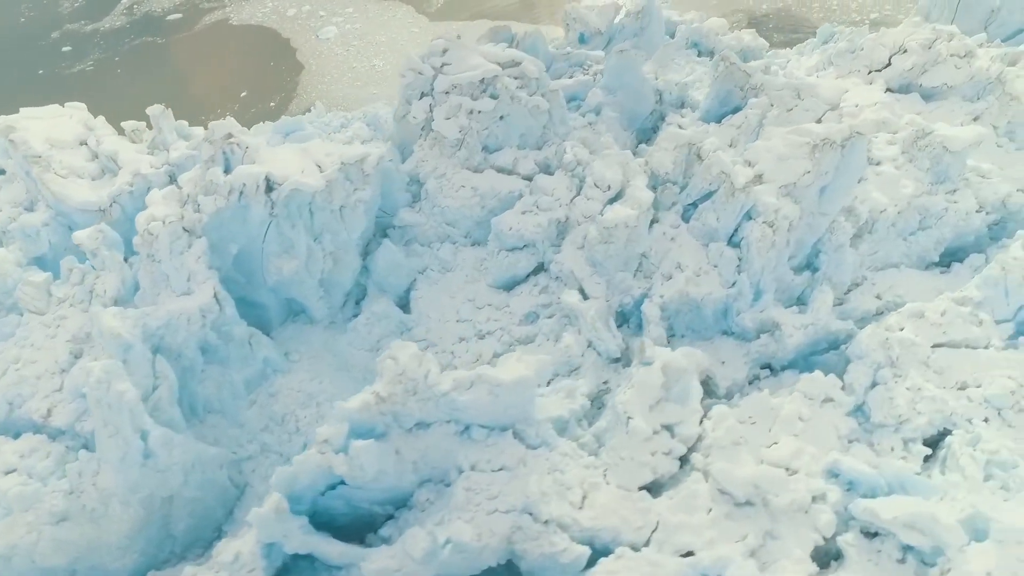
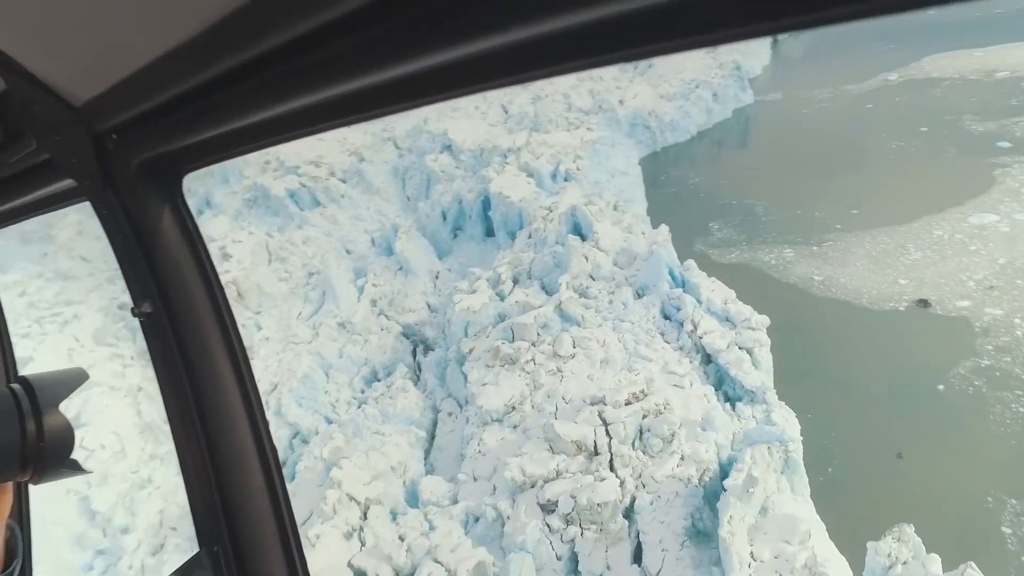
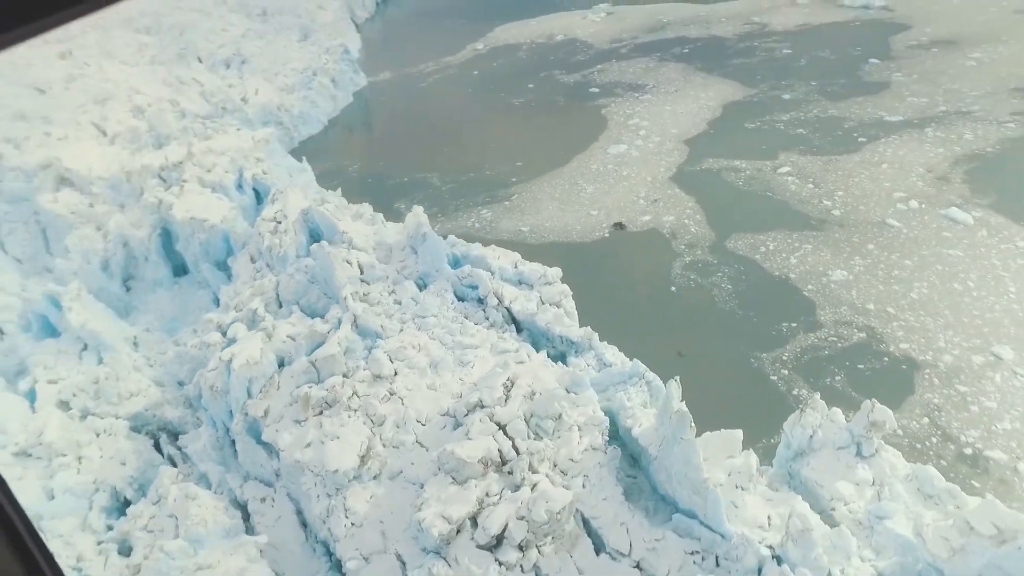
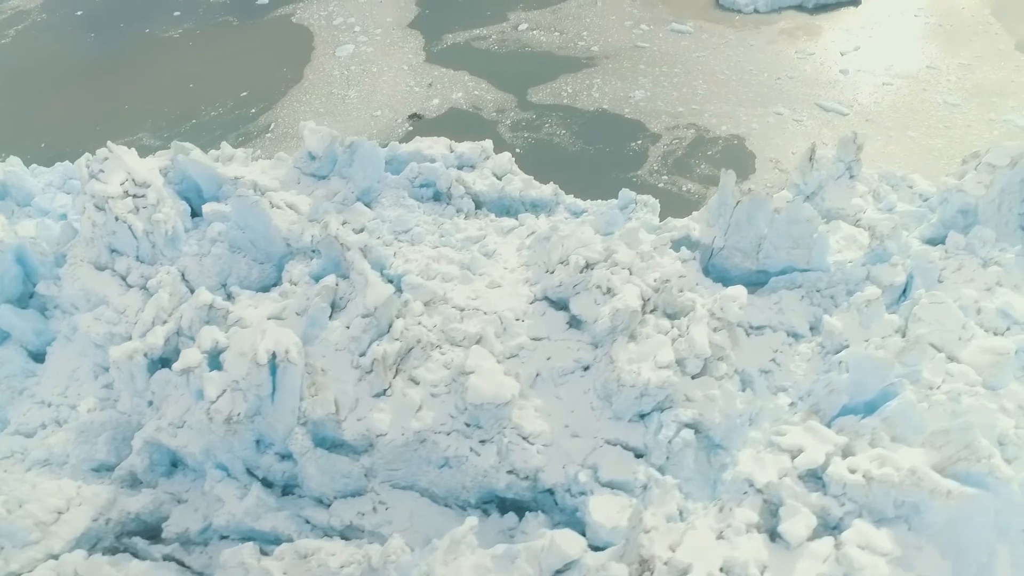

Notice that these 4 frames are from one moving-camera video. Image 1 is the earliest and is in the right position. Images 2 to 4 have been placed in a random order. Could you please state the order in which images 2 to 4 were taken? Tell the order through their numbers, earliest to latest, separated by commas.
4, 3, 2
